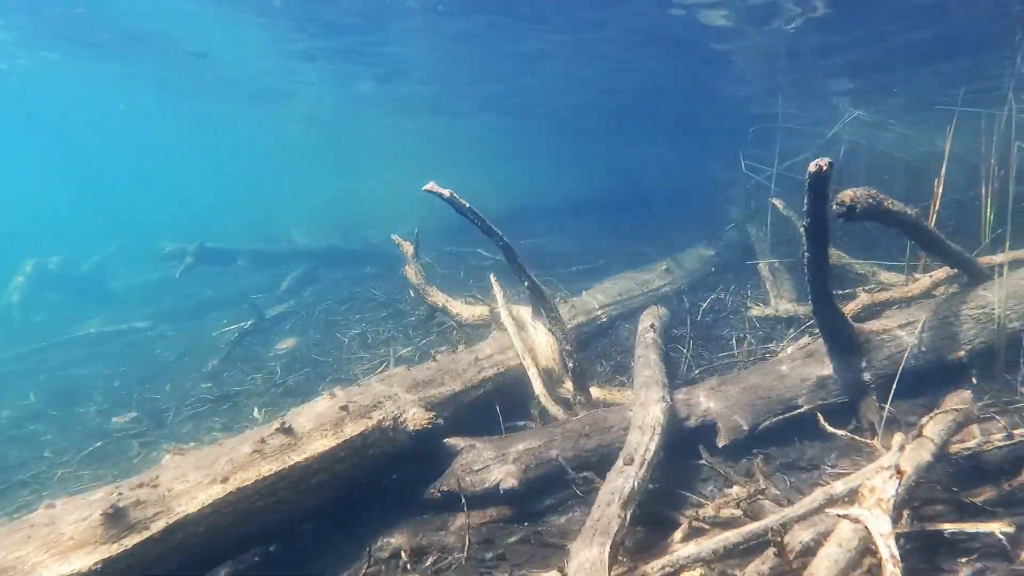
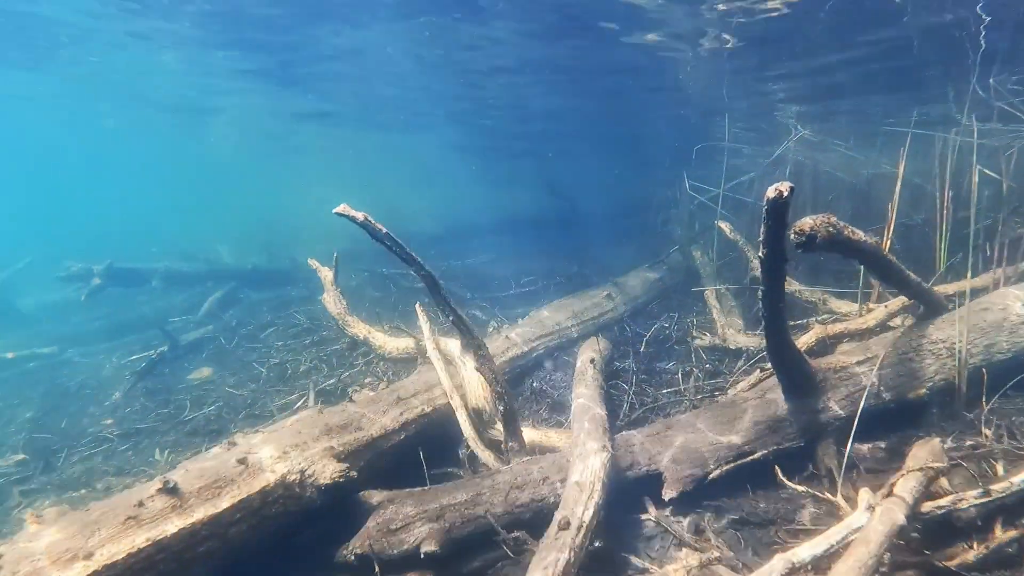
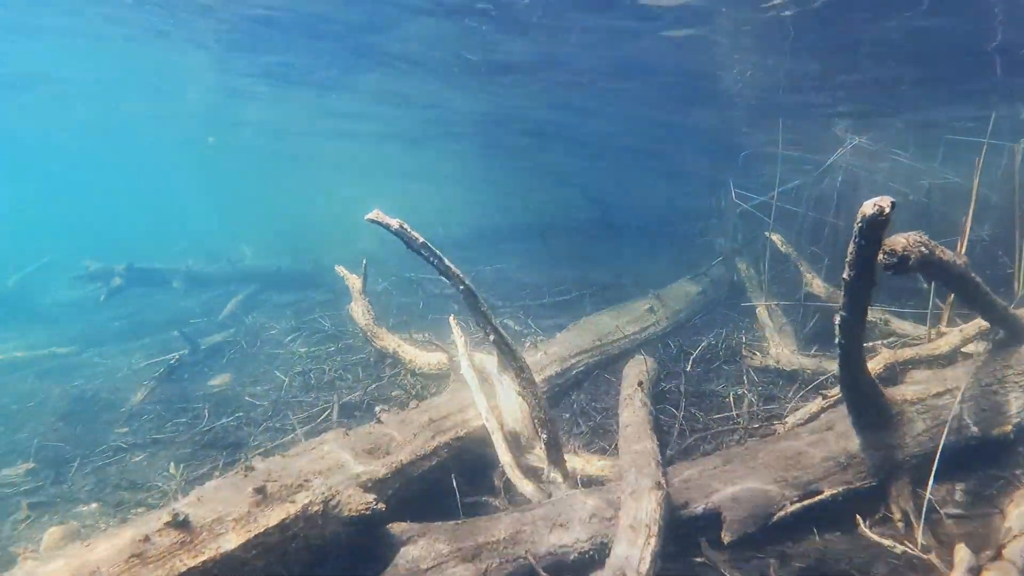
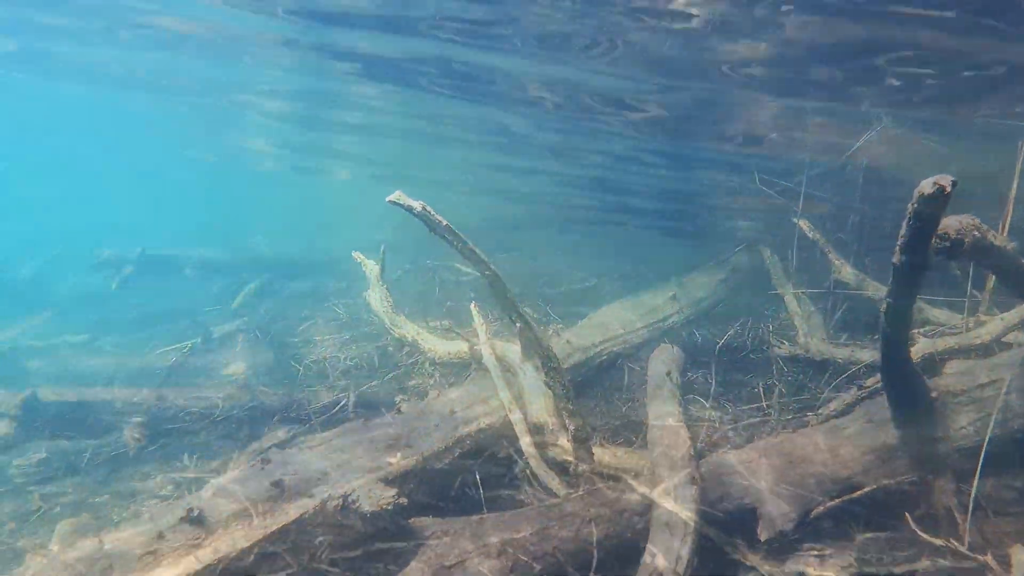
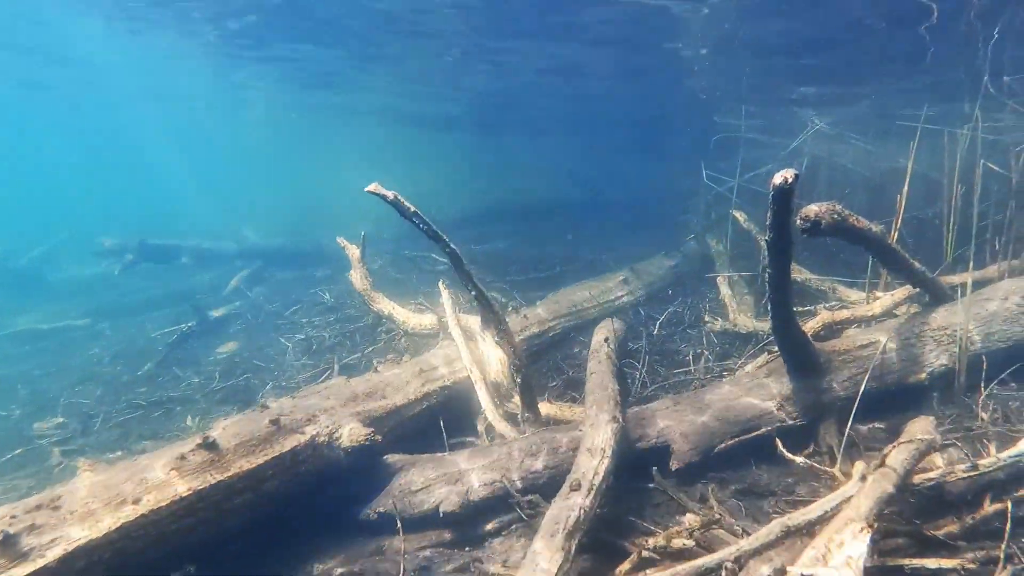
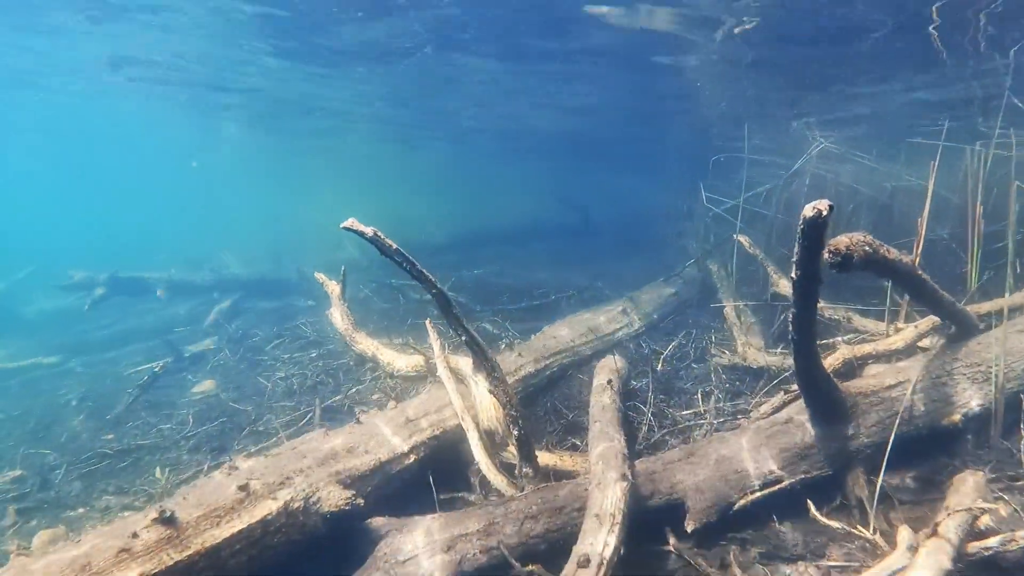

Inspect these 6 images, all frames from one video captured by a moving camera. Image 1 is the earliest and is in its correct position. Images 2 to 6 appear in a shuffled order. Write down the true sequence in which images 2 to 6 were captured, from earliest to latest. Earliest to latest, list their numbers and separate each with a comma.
5, 2, 6, 3, 4
